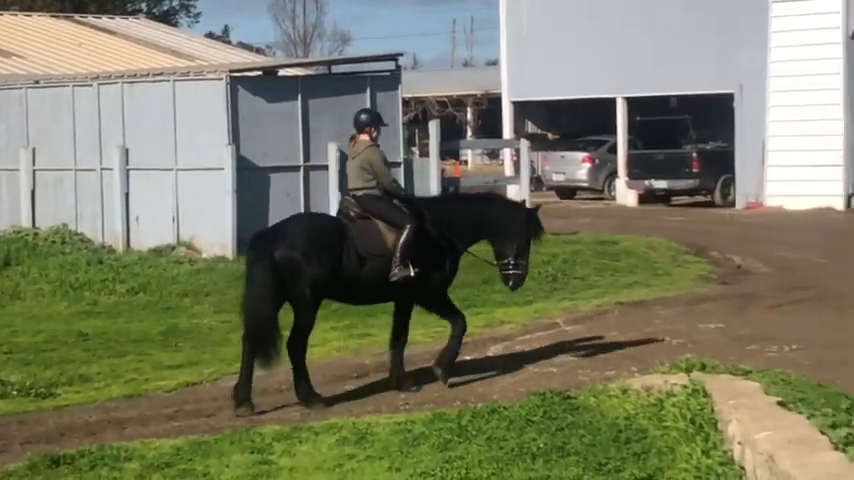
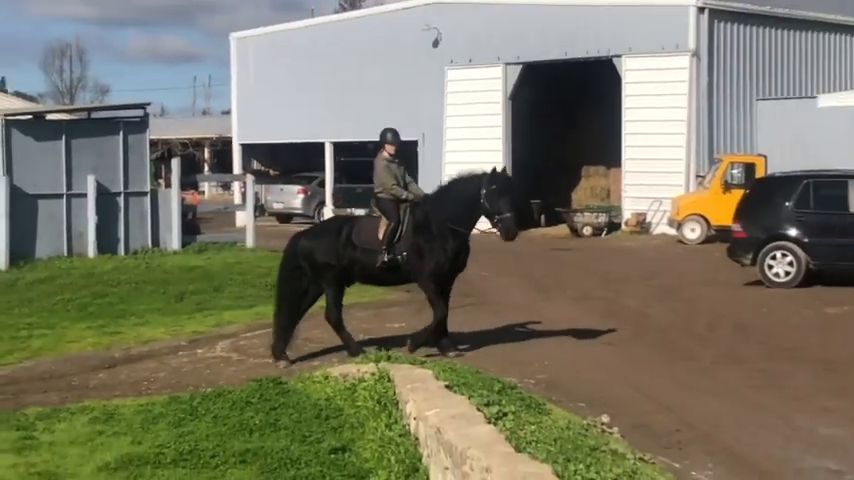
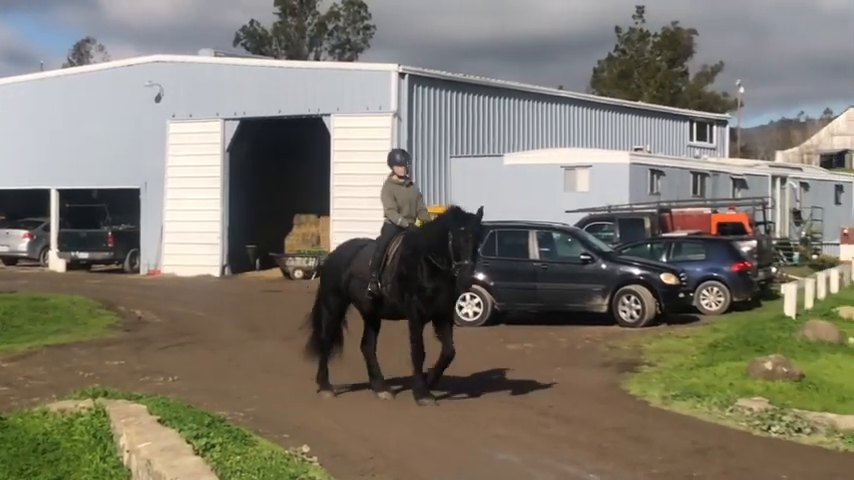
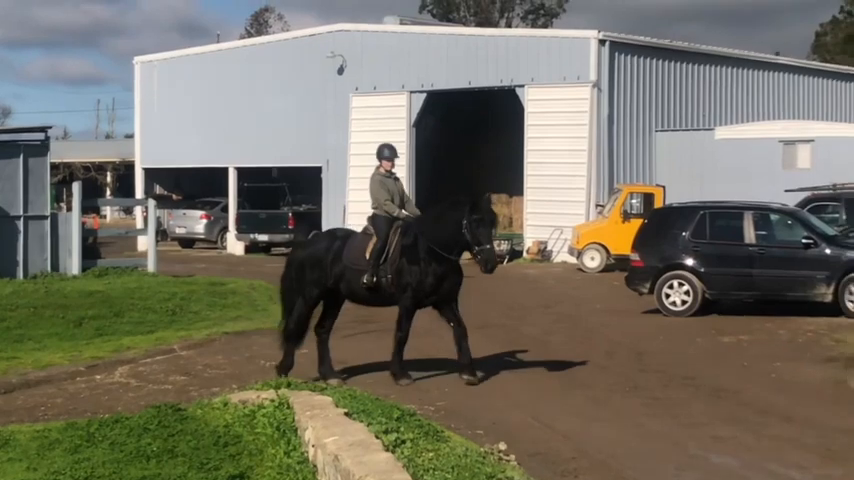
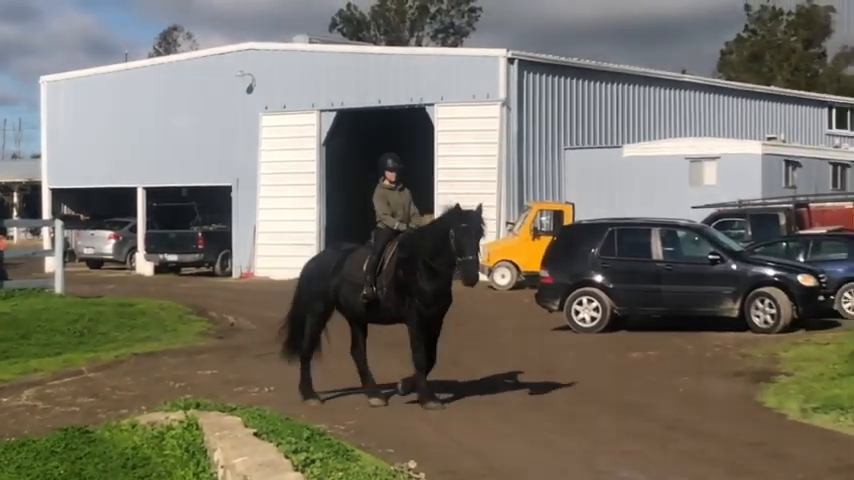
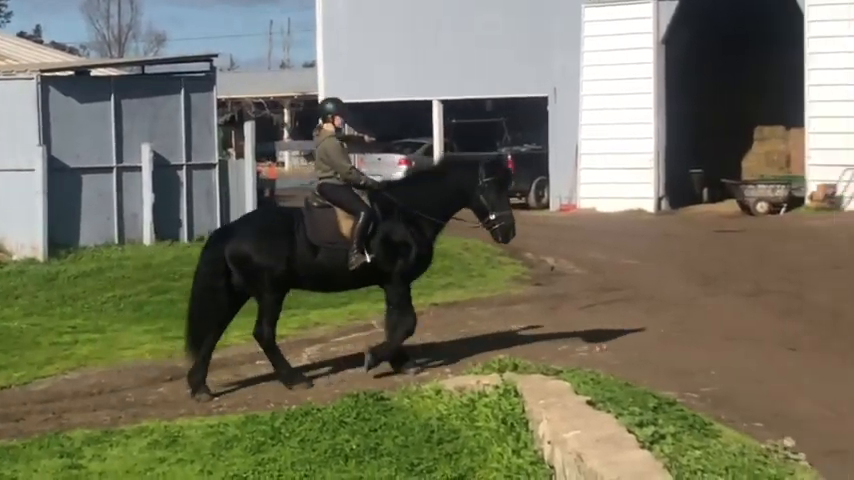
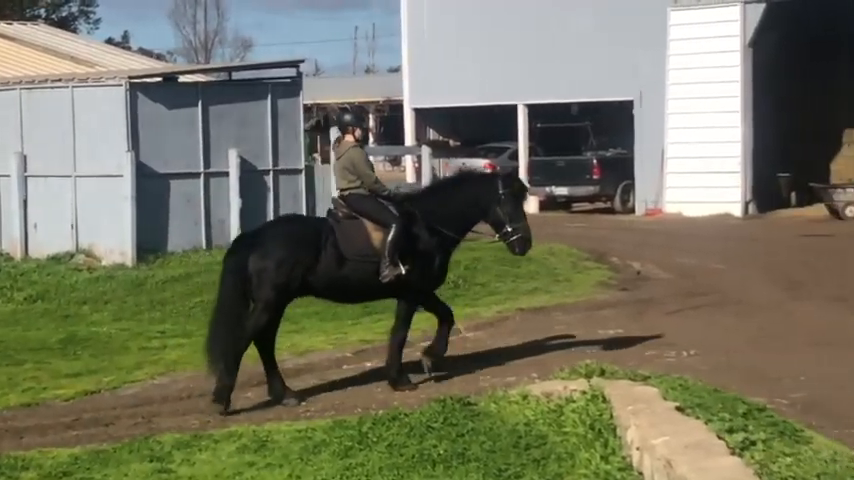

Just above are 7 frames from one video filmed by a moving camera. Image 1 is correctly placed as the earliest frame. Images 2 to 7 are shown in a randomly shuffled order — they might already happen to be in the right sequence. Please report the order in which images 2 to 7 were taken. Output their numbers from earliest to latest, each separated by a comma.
7, 6, 2, 4, 5, 3
